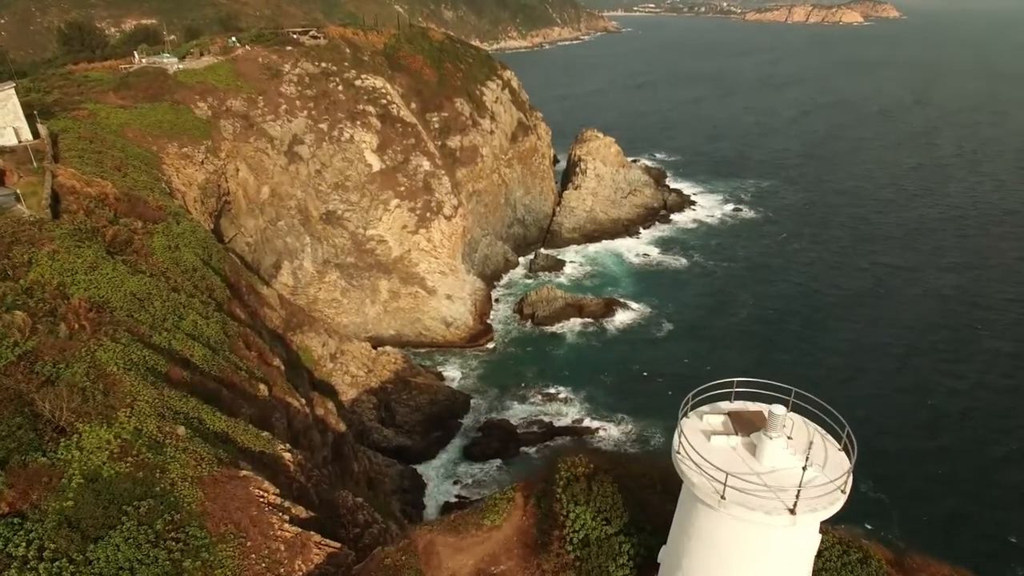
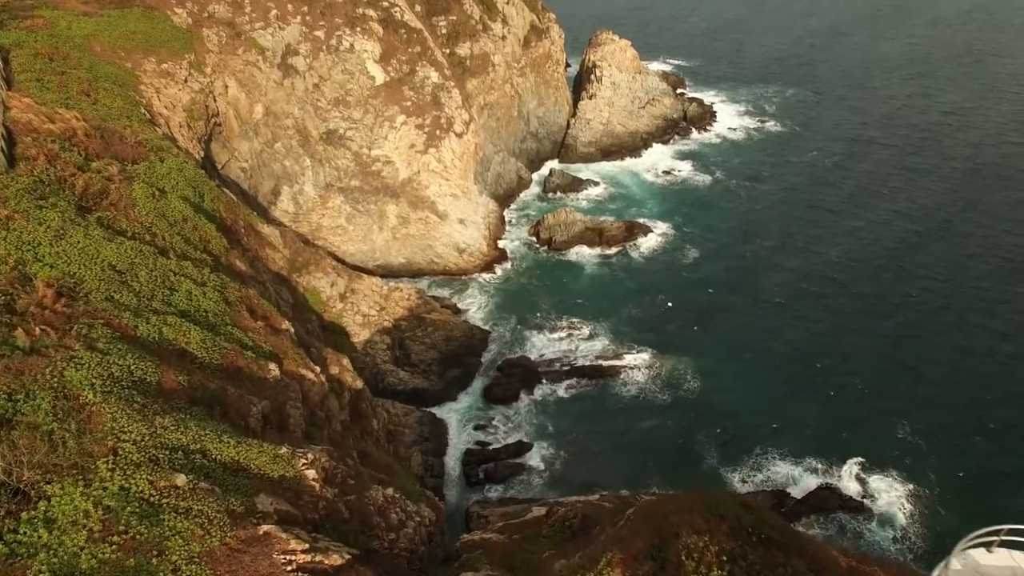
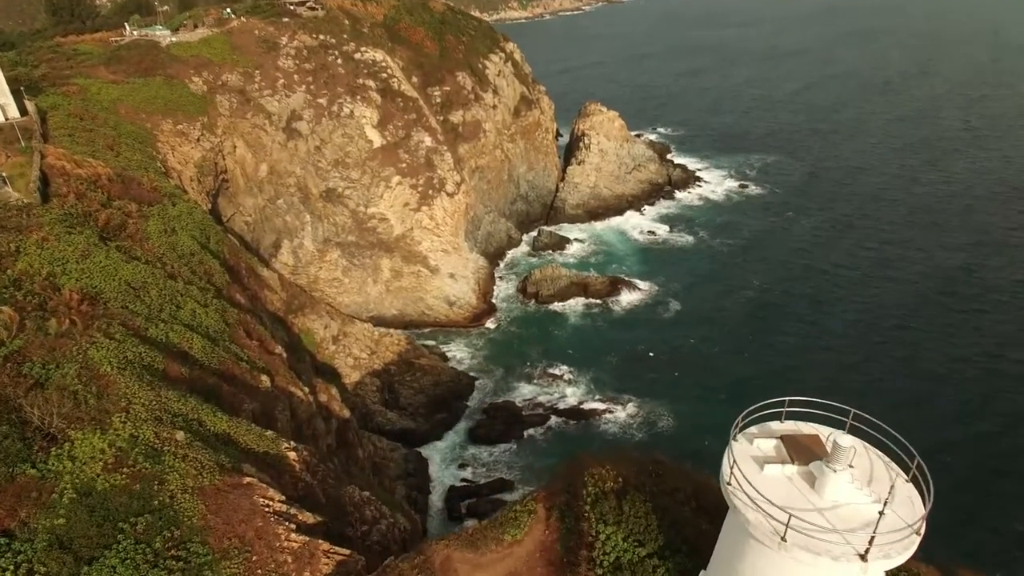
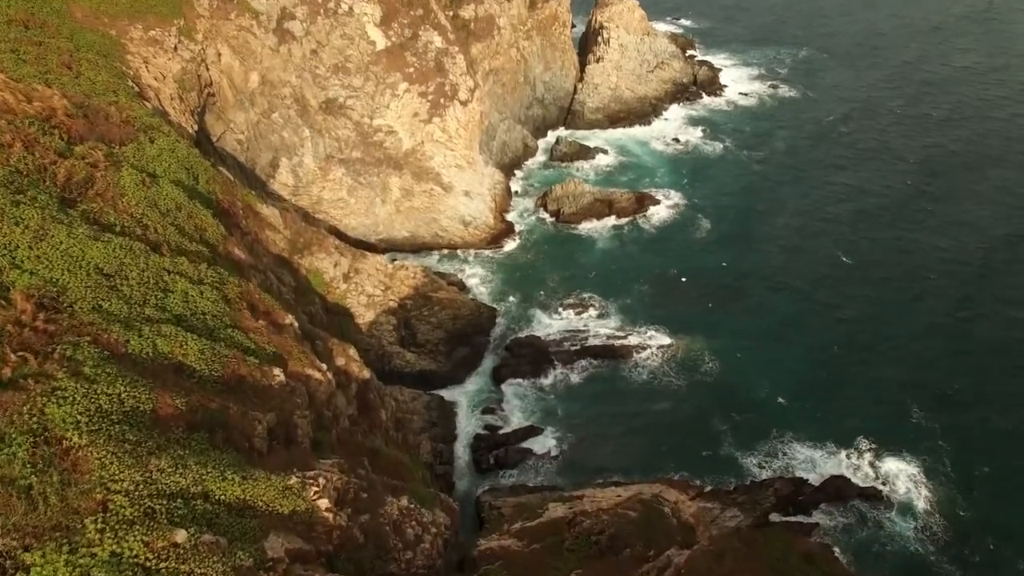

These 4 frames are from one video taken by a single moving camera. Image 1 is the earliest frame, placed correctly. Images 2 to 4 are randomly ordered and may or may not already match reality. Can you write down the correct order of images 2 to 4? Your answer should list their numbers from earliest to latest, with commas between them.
3, 2, 4
